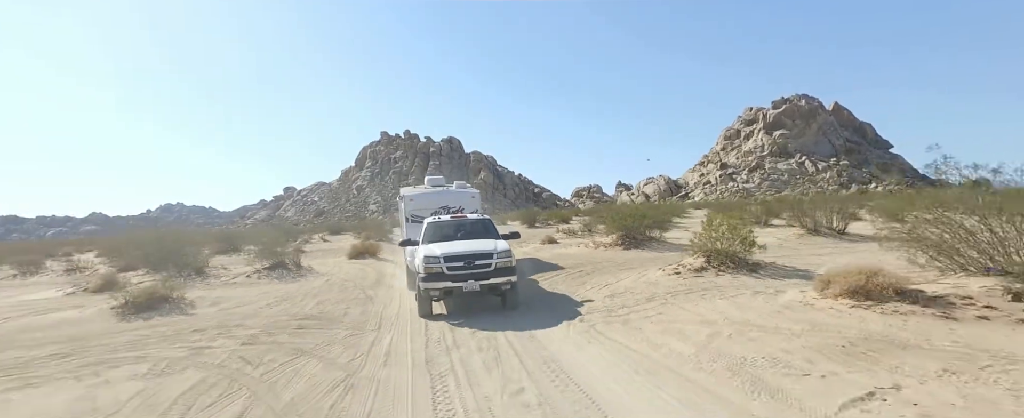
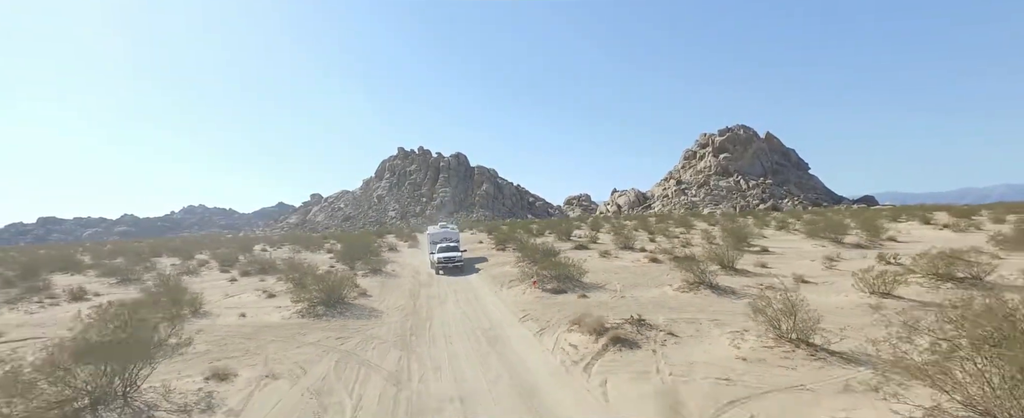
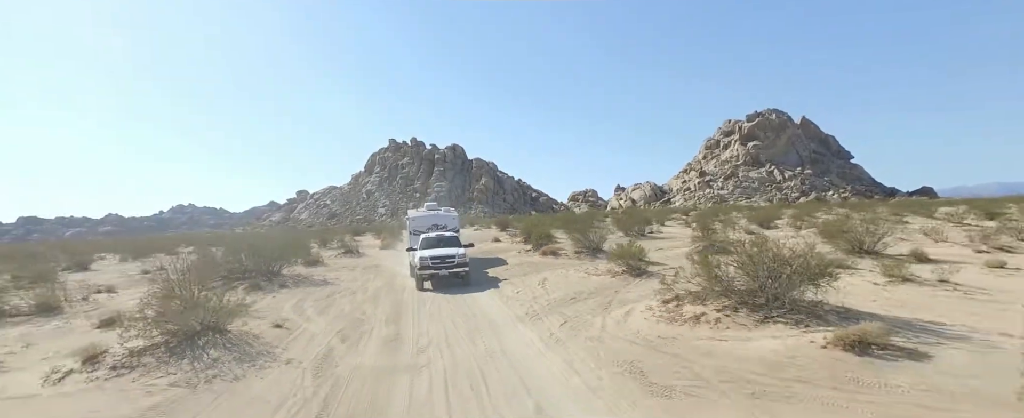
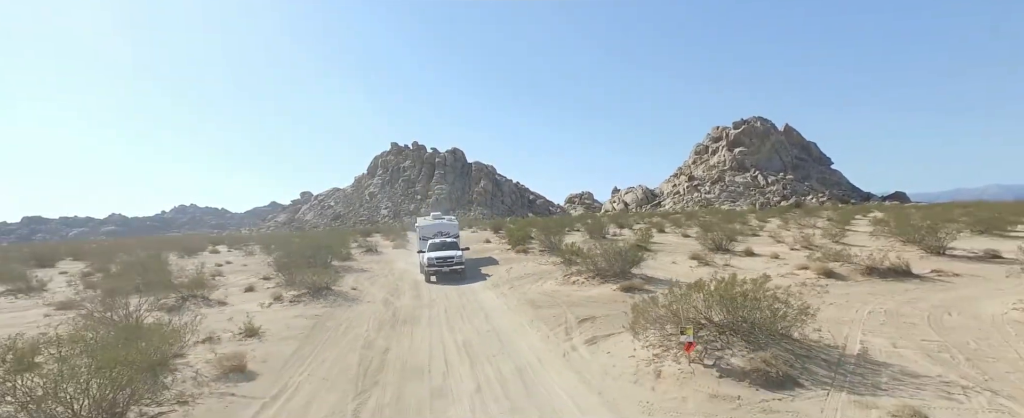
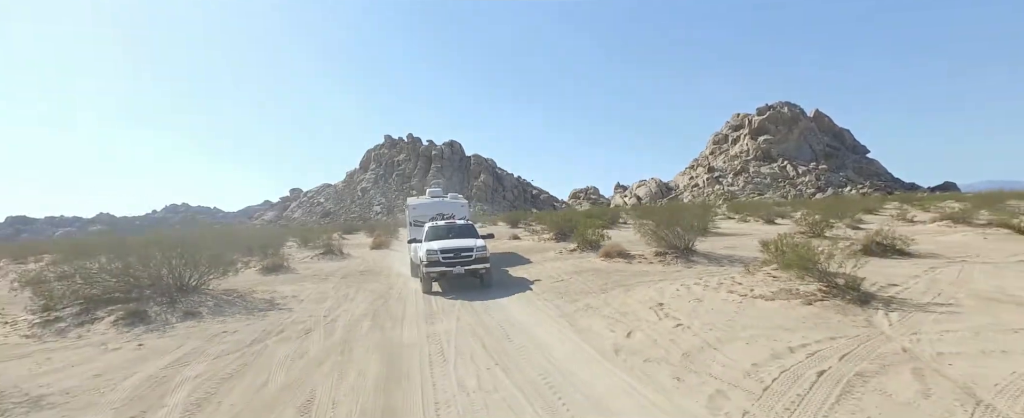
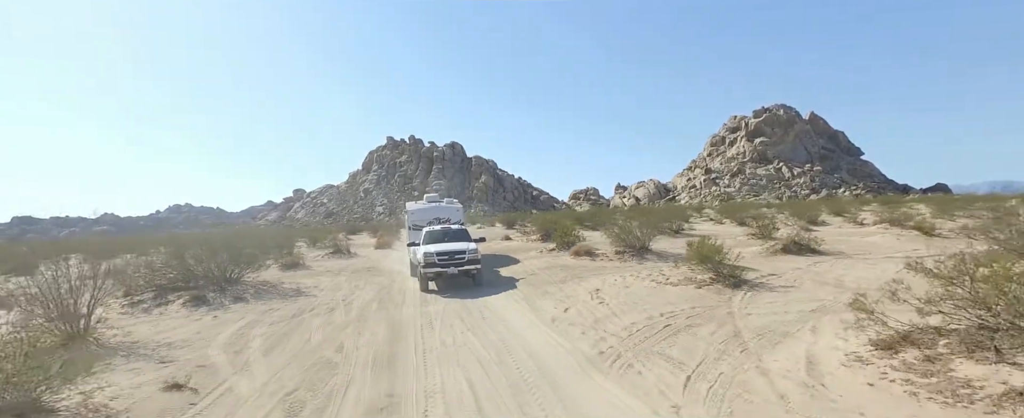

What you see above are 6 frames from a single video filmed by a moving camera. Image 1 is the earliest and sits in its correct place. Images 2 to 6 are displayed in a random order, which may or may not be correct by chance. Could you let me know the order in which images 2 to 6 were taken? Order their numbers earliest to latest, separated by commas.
5, 6, 3, 4, 2
